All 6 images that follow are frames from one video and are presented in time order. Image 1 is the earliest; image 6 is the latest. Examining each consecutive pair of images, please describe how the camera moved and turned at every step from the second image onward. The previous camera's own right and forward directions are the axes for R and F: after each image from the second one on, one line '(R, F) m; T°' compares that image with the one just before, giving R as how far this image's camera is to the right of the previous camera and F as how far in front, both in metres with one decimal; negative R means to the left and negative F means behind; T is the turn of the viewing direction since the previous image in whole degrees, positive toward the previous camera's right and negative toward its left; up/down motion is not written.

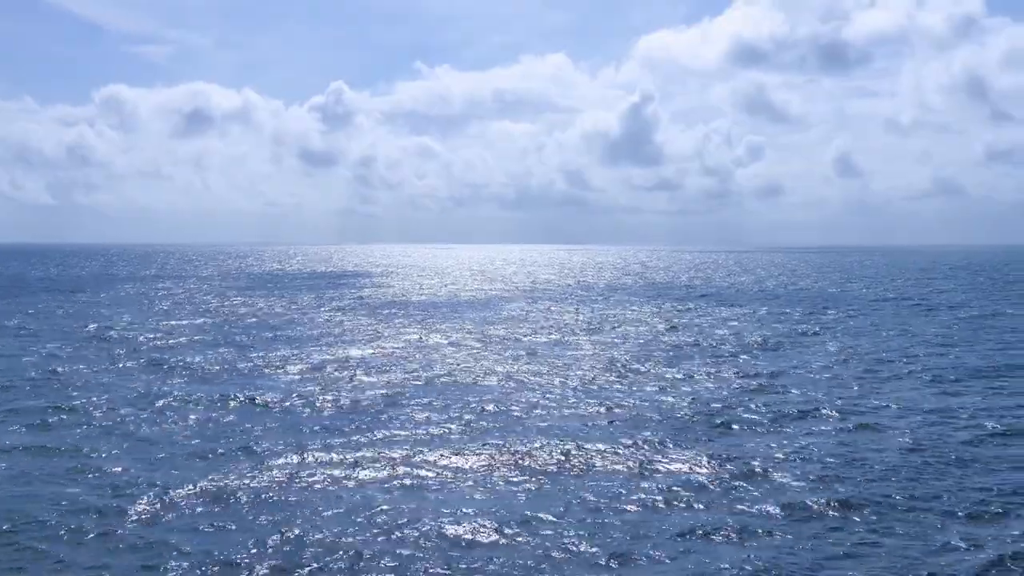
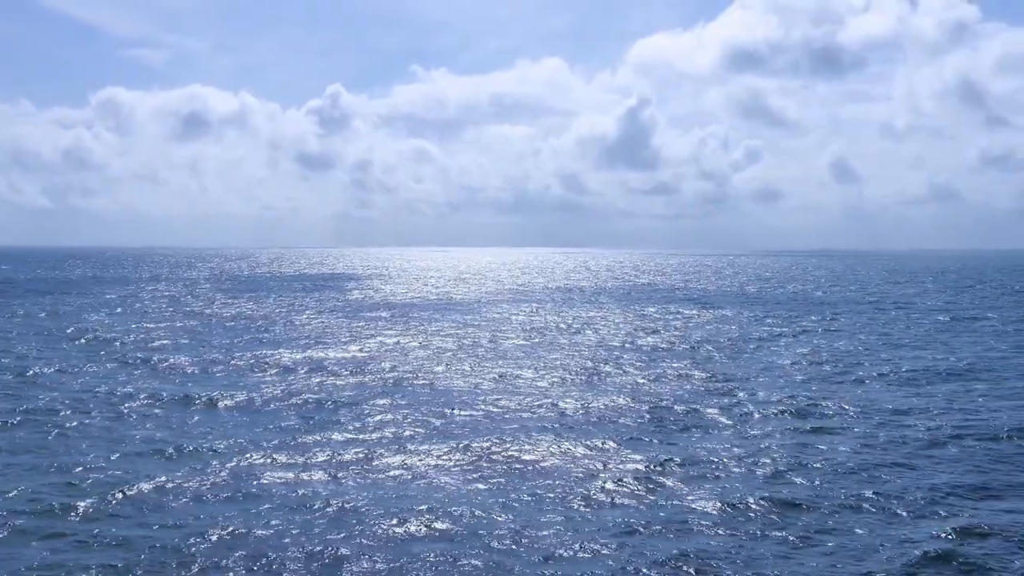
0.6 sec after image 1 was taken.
(+25.1, +6.5) m; +1°
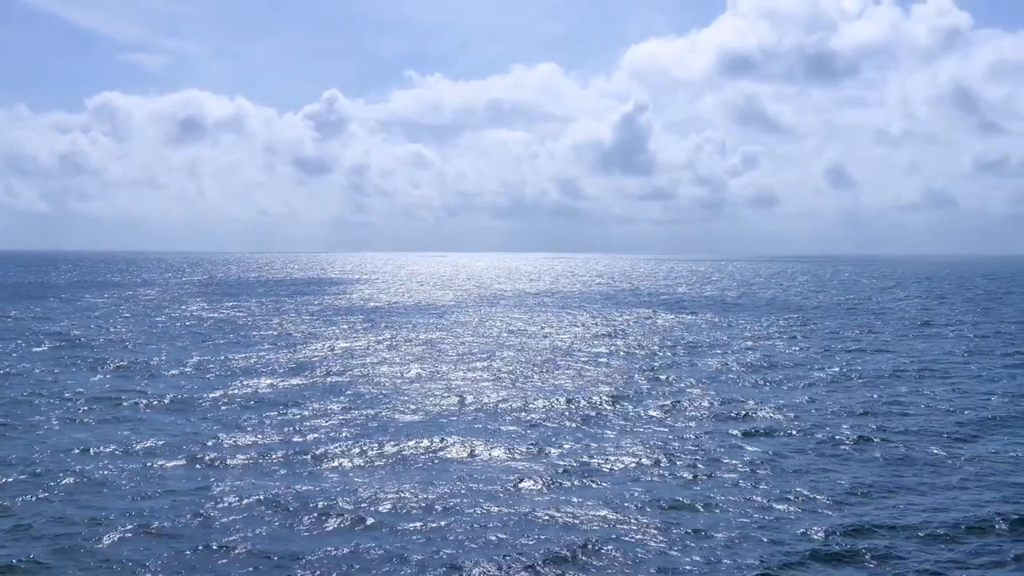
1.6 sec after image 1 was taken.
(+4.0, -0.8) m; +1°
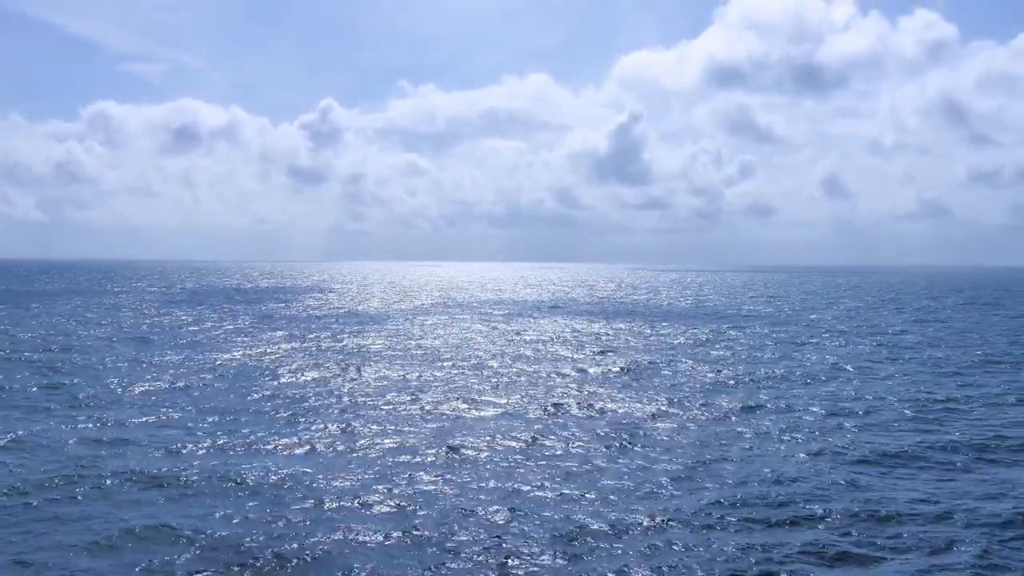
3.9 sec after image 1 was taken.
(-27.5, +69.3) m; 0°
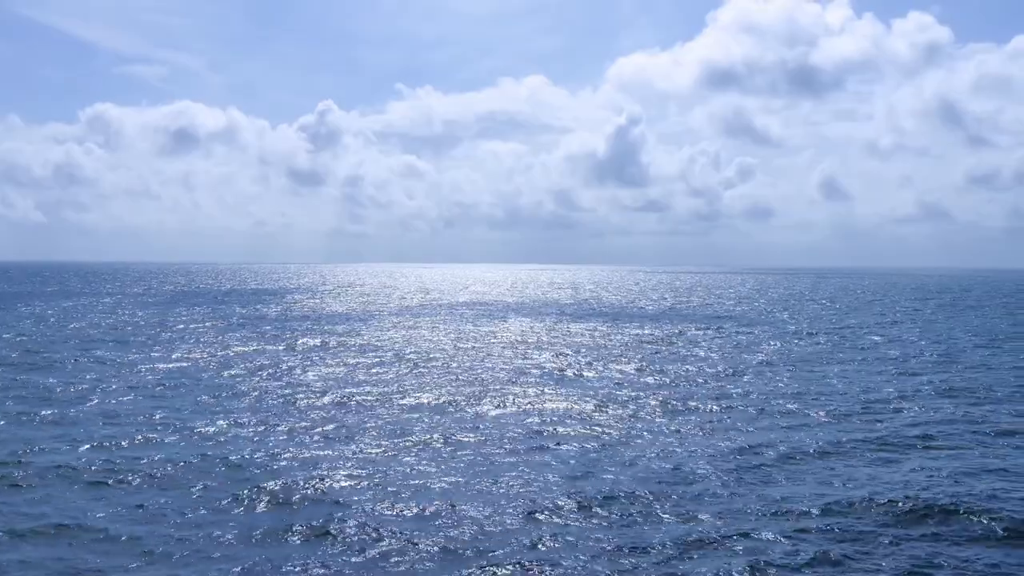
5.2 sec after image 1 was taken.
(+3.4, +13.6) m; 0°
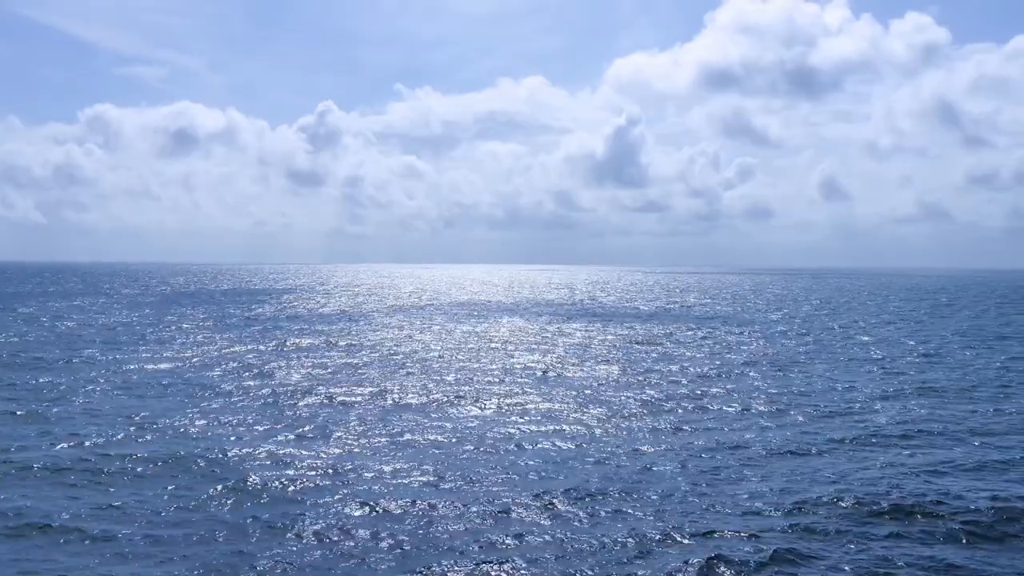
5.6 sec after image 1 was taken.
(+3.8, -0.7) m; 0°
